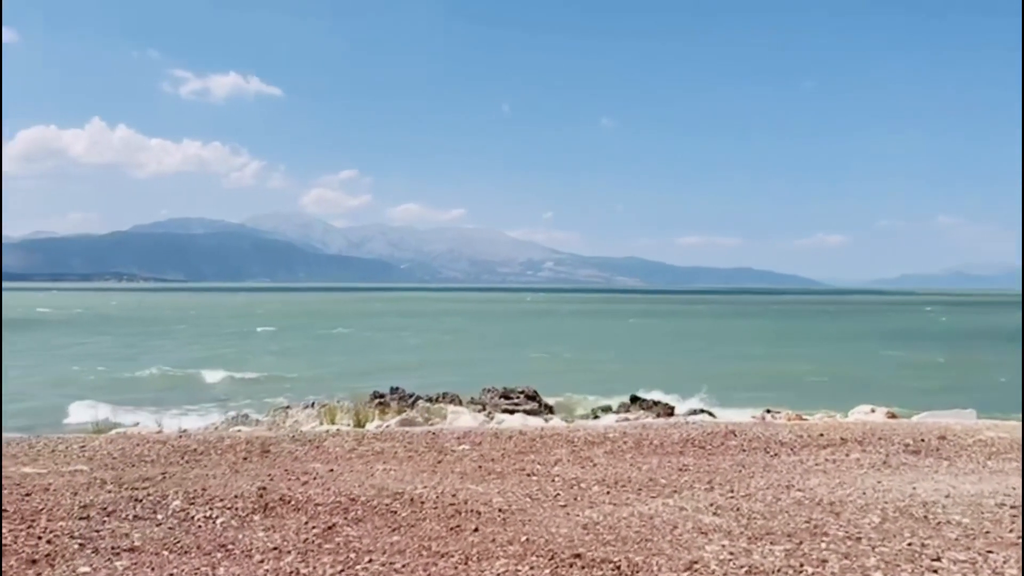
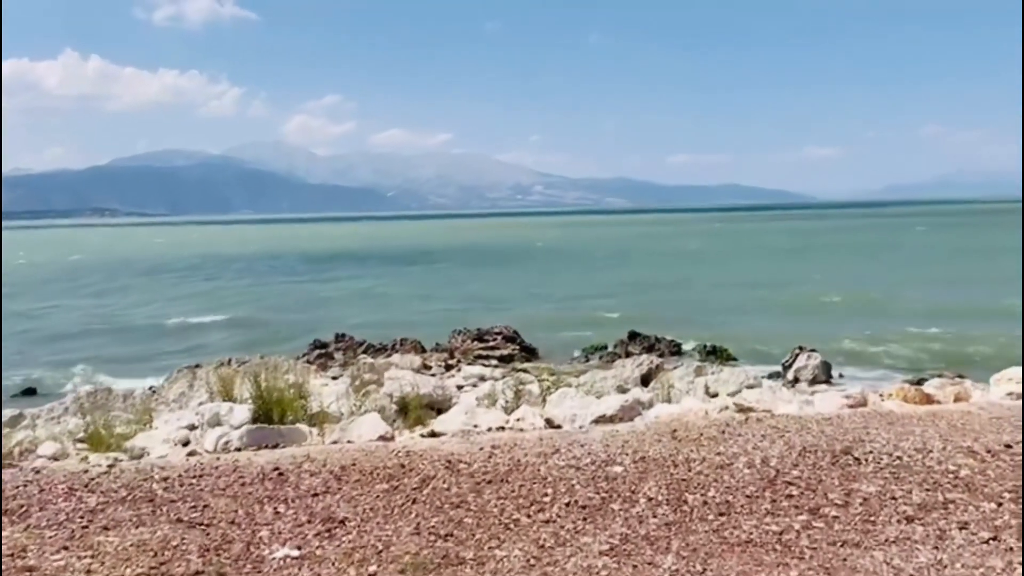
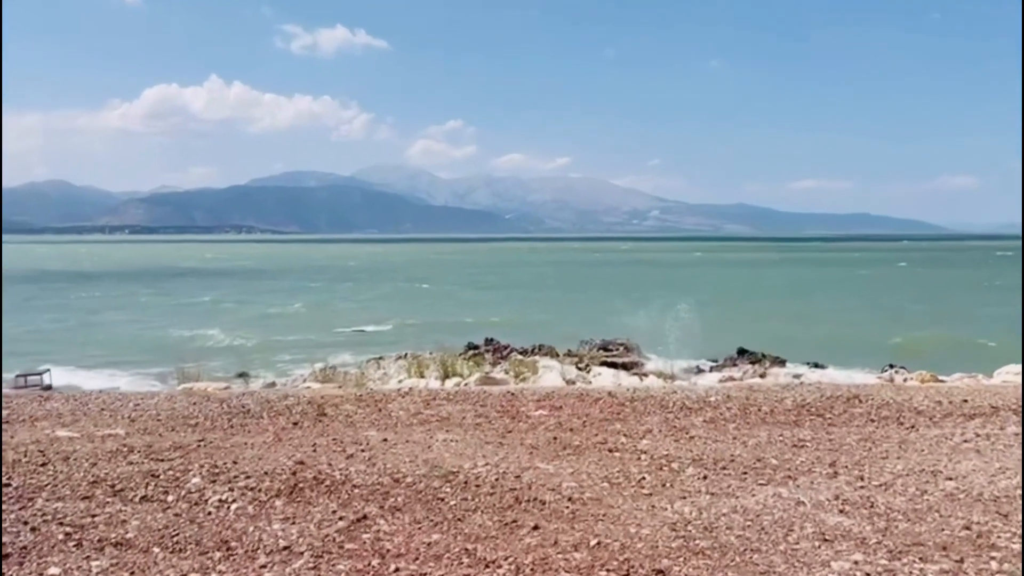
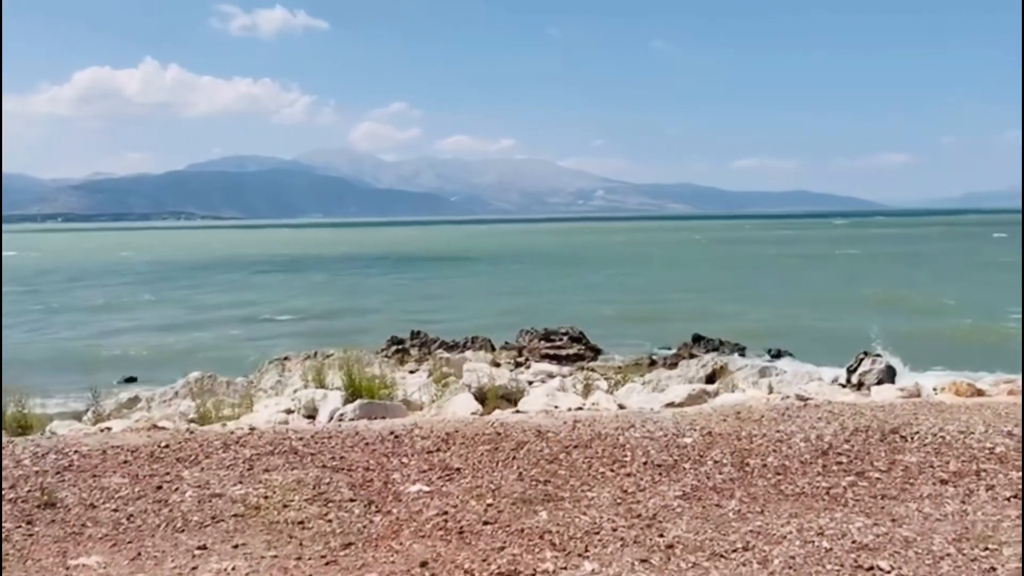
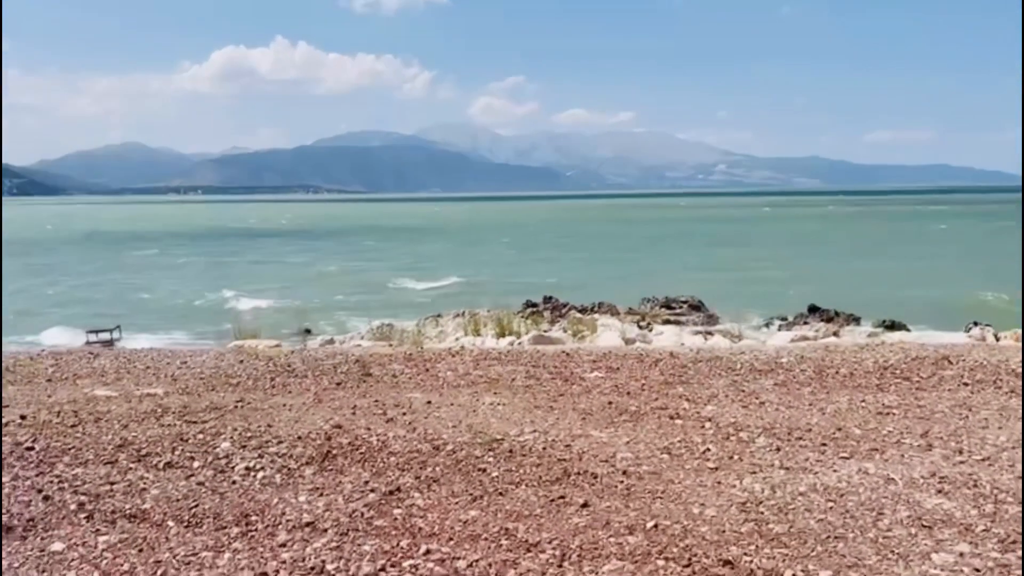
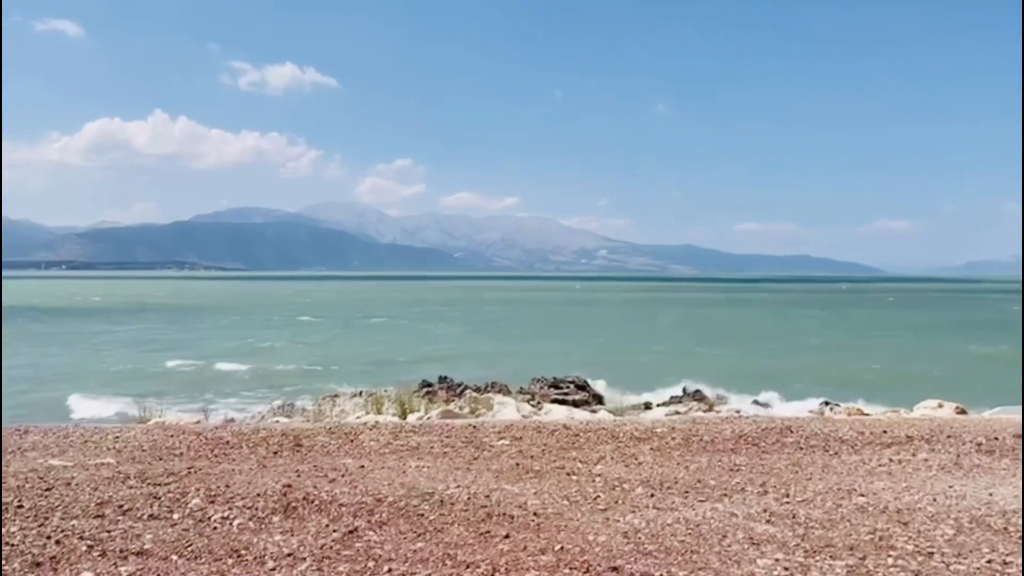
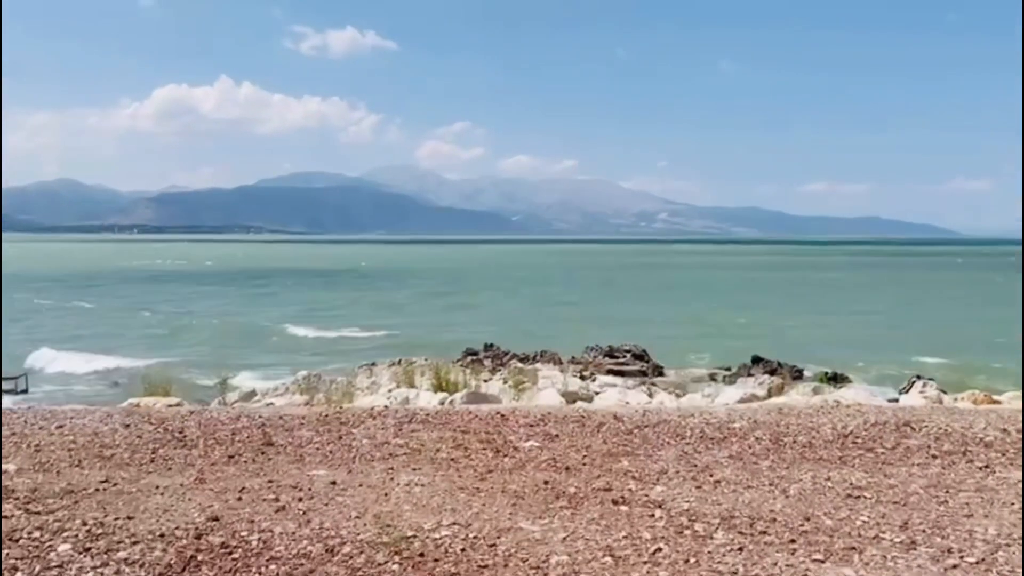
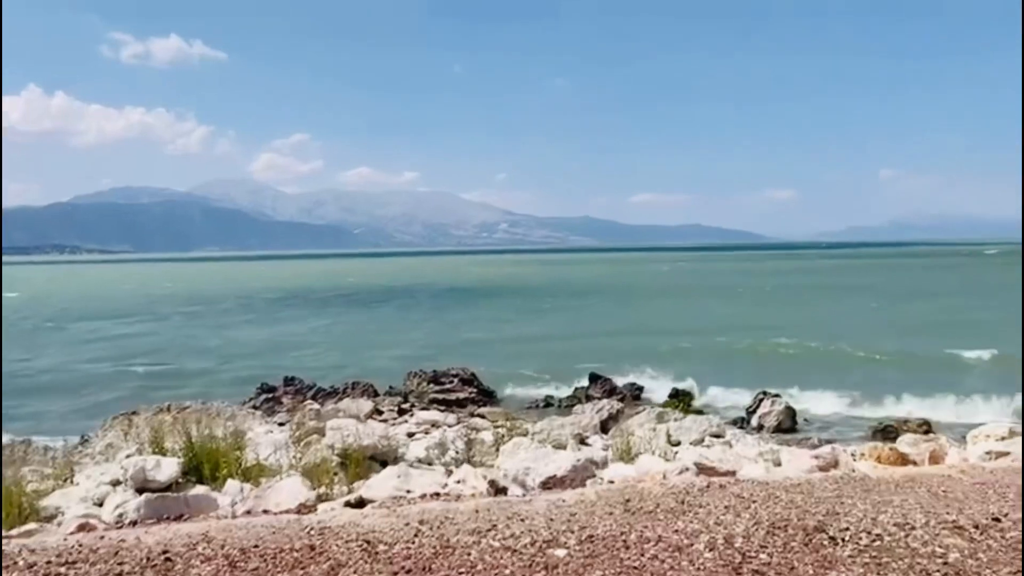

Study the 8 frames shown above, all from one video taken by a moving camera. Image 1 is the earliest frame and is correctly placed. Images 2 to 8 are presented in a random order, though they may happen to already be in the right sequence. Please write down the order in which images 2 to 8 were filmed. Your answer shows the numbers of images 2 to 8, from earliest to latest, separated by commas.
6, 3, 5, 7, 4, 2, 8
